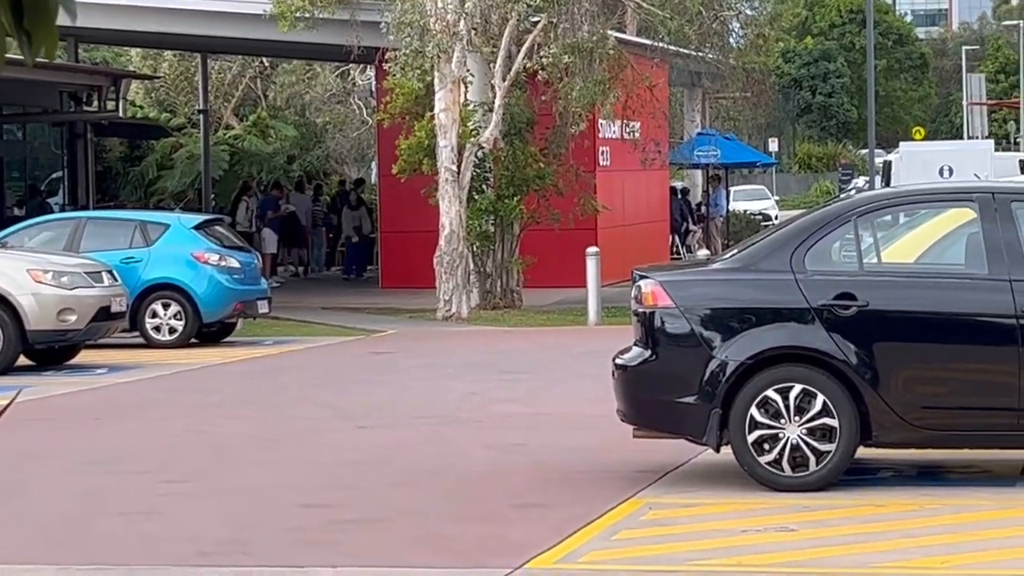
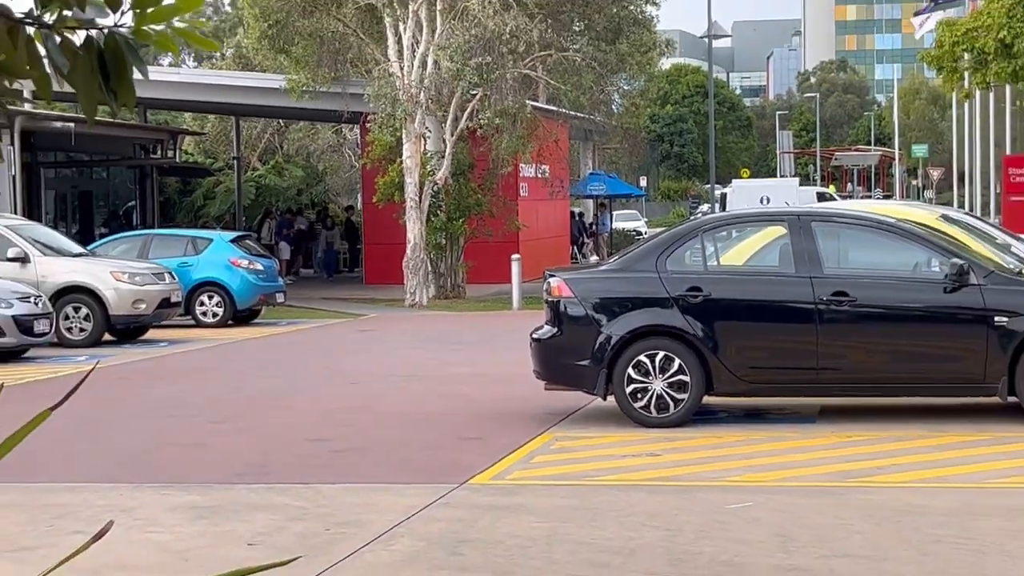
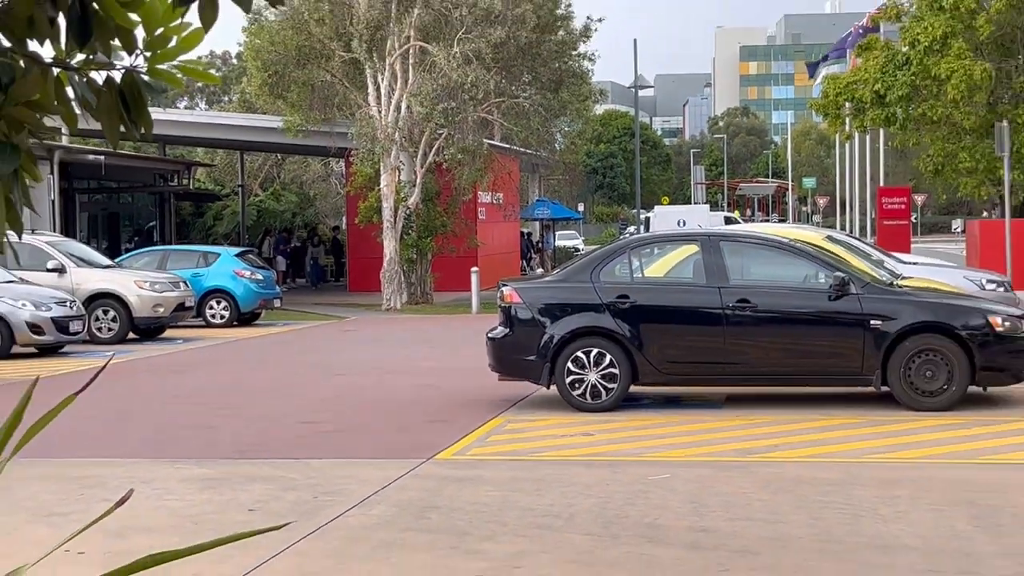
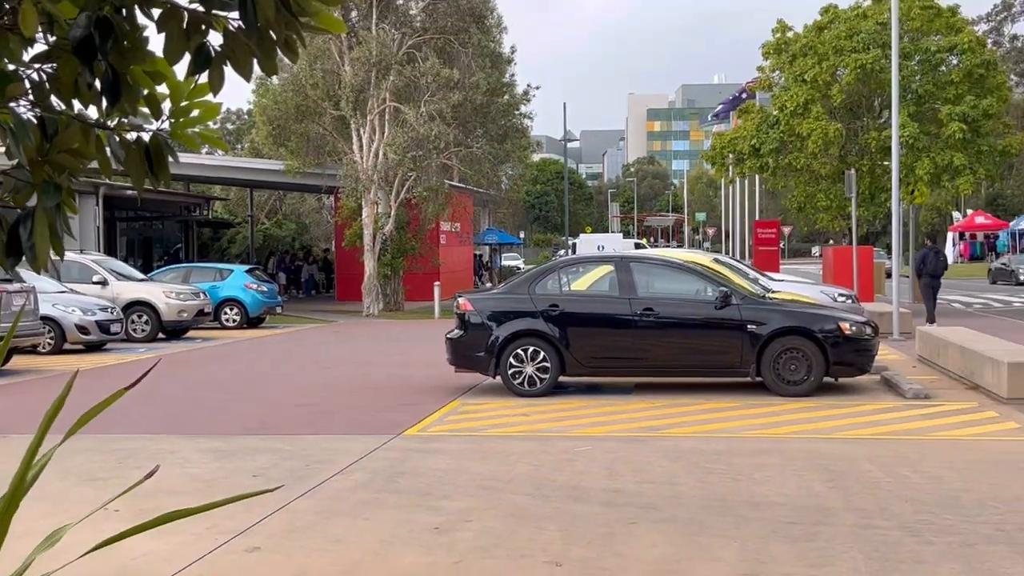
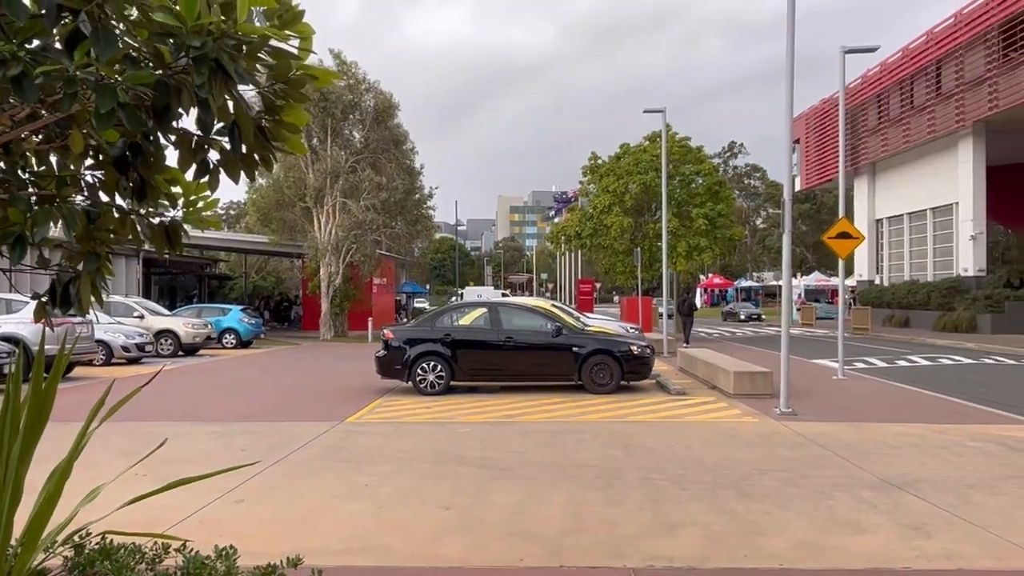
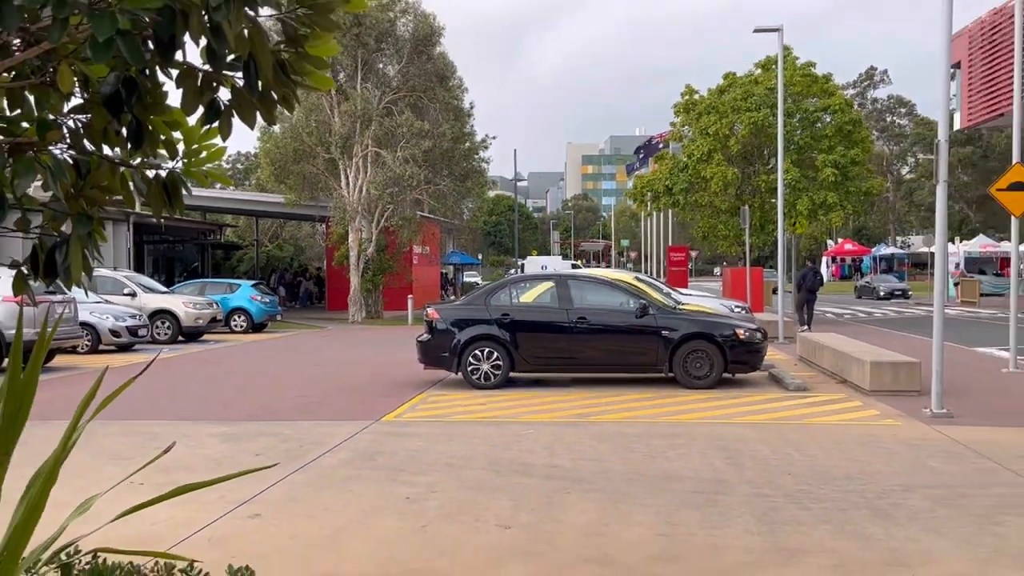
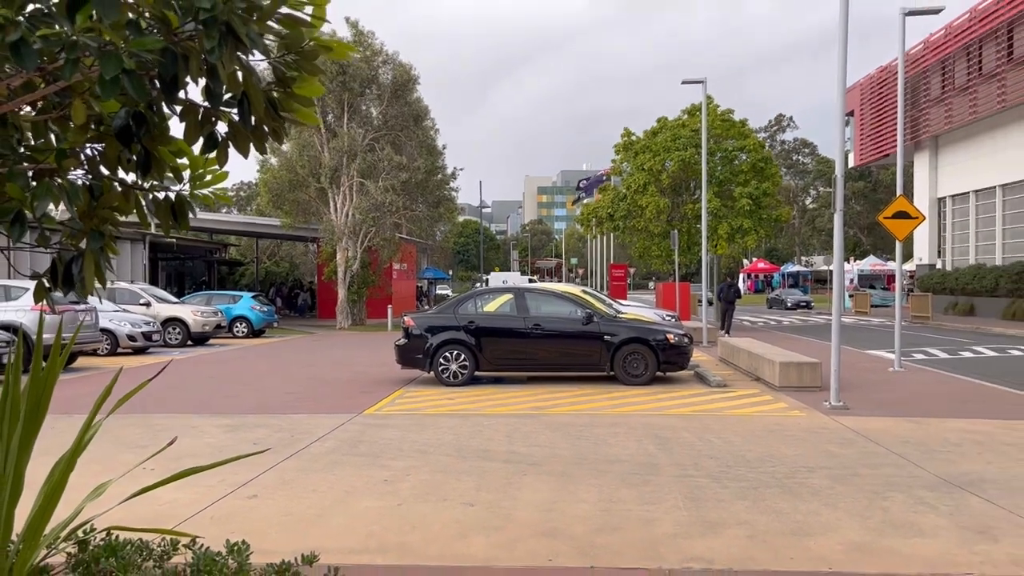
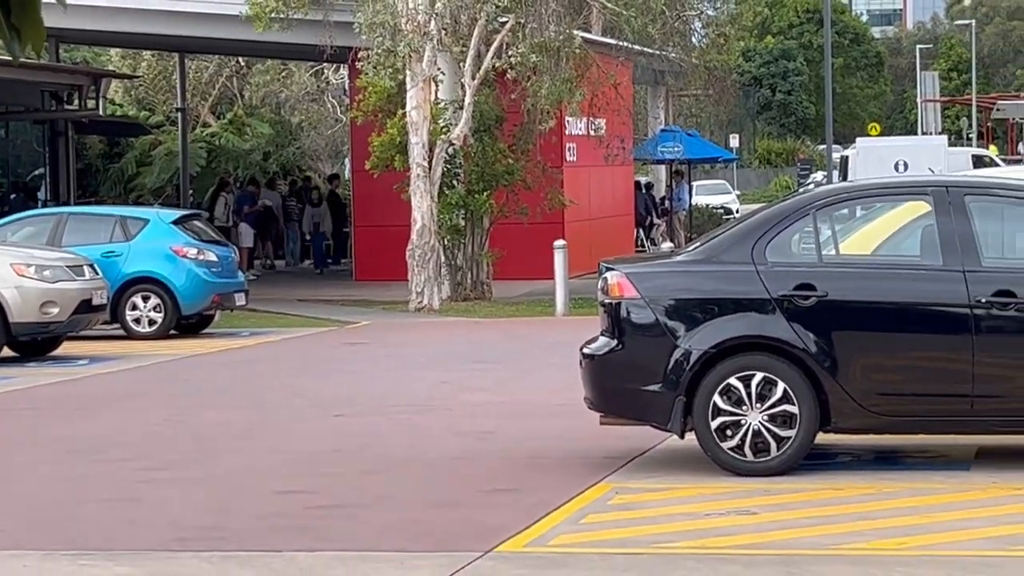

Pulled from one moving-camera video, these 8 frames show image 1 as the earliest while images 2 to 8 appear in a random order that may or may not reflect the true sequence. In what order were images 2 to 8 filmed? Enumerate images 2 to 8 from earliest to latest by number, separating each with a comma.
8, 2, 3, 4, 6, 7, 5
